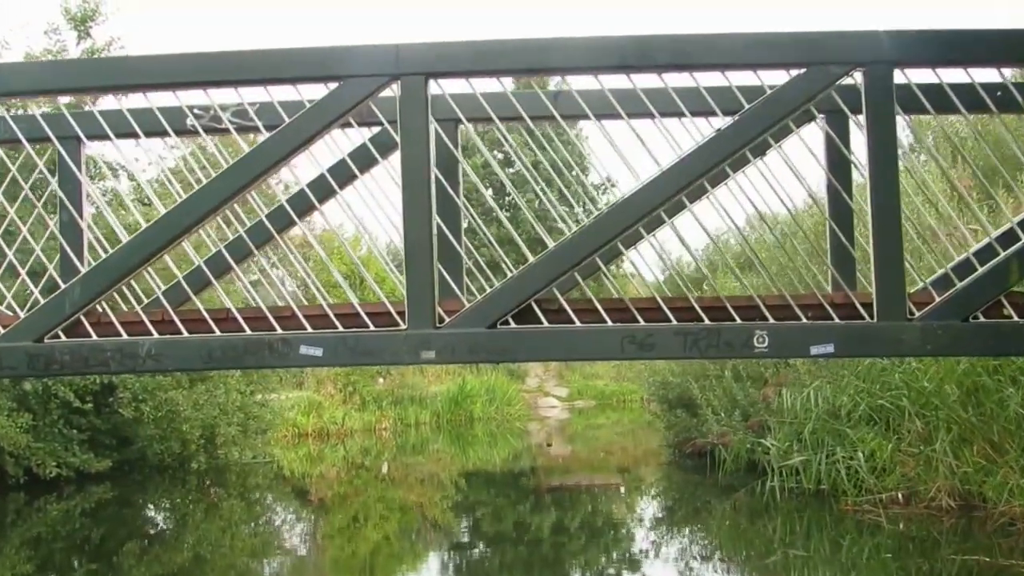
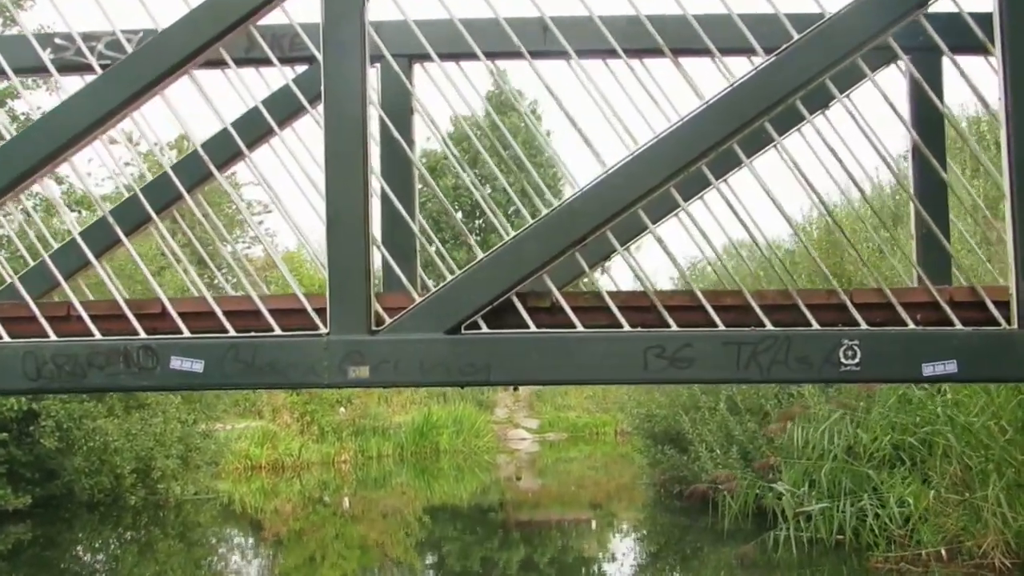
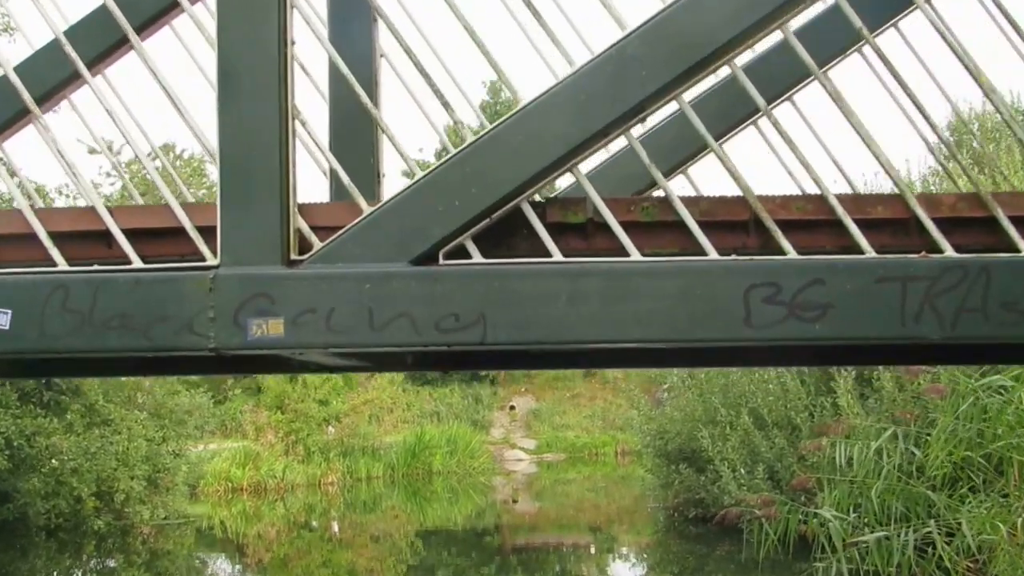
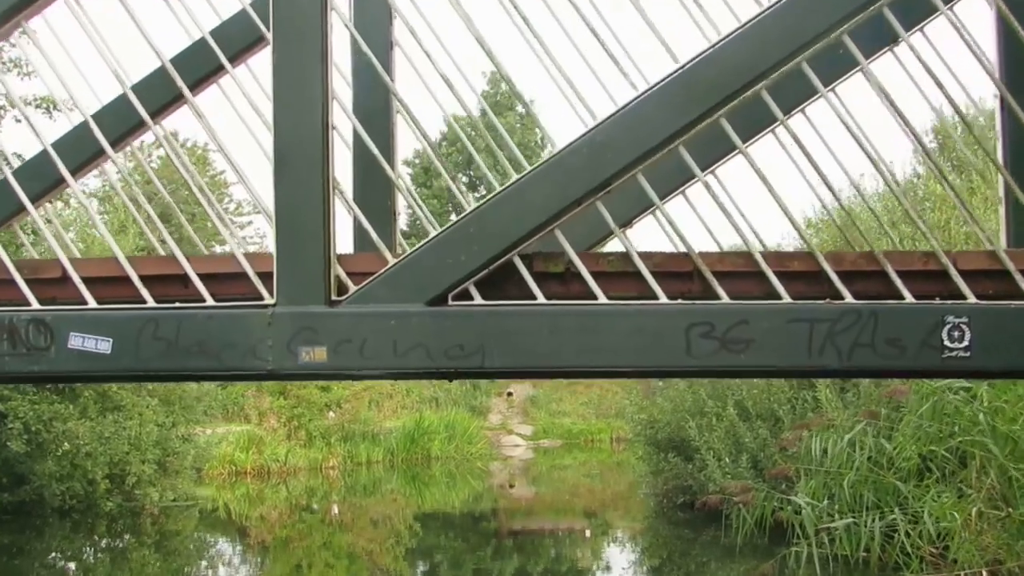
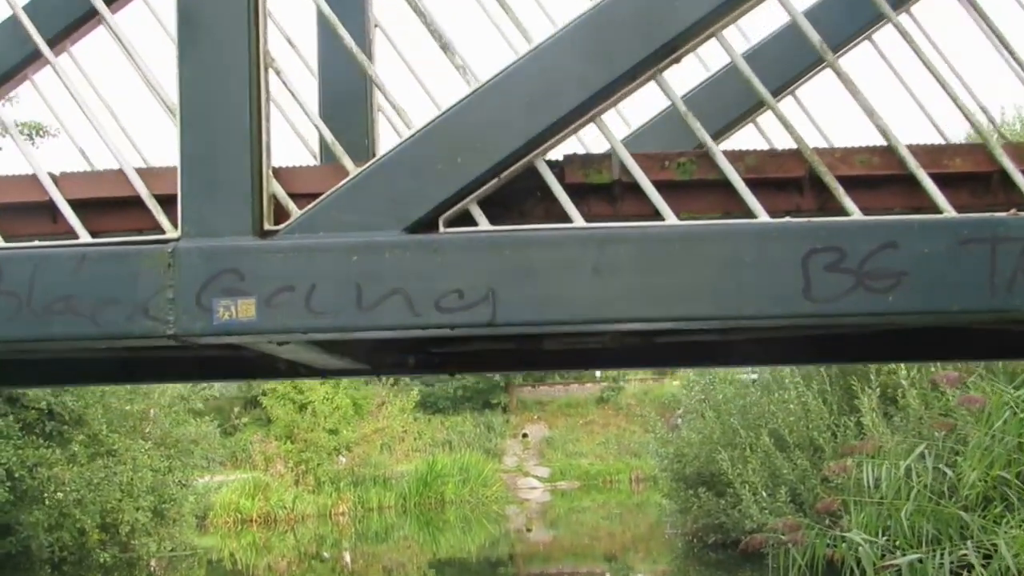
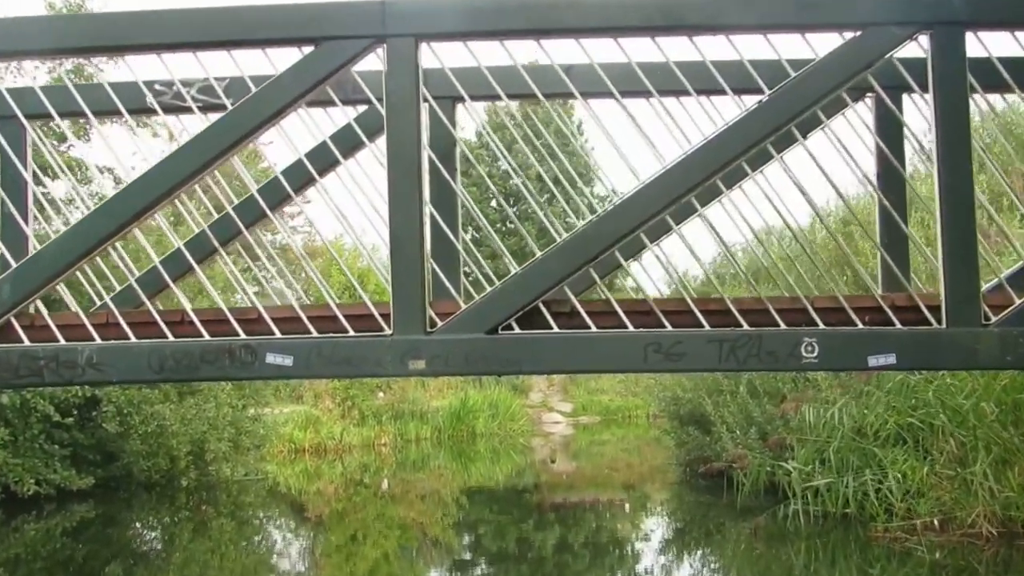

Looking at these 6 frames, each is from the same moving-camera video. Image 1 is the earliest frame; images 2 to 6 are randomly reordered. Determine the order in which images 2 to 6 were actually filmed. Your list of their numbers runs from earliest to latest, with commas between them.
6, 2, 4, 3, 5
